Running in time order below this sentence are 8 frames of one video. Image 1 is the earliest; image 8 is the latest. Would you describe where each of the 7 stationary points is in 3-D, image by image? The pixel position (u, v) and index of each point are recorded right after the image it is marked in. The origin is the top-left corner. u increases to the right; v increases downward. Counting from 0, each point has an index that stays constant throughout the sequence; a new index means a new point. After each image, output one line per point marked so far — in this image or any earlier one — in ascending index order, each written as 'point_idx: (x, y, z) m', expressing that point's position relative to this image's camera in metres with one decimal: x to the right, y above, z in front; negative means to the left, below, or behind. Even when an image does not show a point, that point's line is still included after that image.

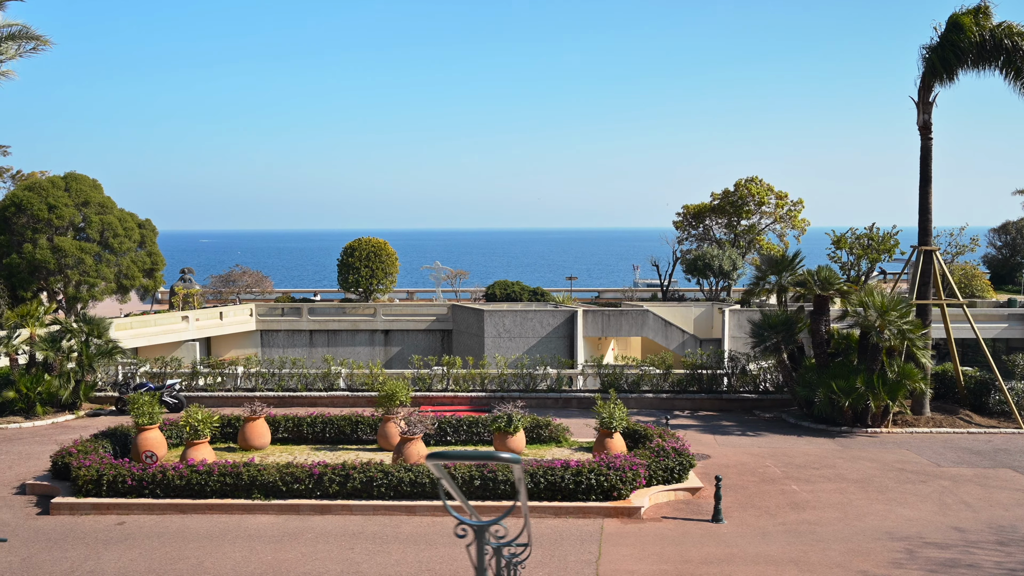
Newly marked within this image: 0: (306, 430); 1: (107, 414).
0: (-3.6, -2.5, +13.4) m
1: (-9.3, -2.9, +17.5) m
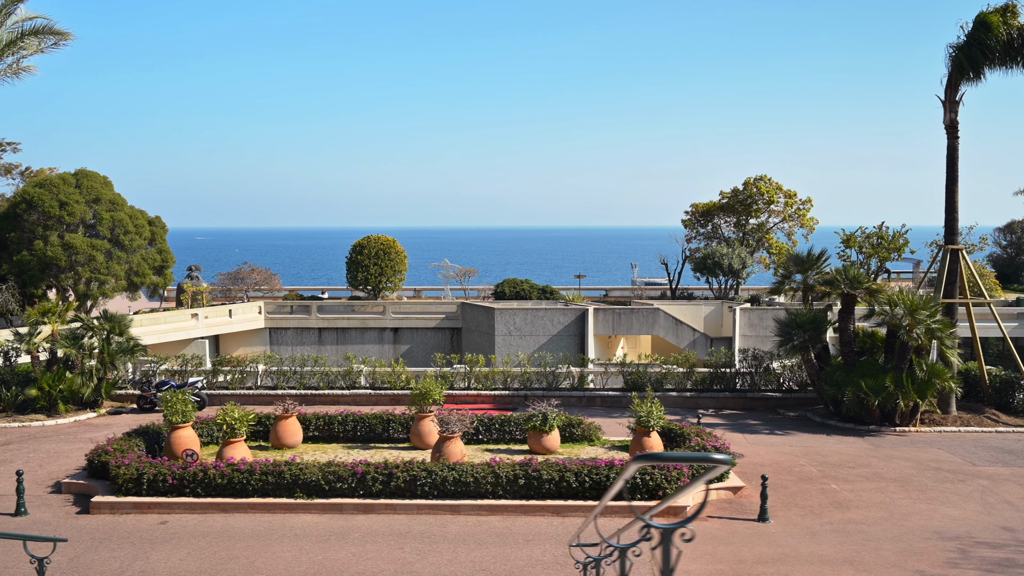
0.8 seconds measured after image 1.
0: (-3.1, -2.5, +13.3) m
1: (-8.8, -2.8, +17.4) m
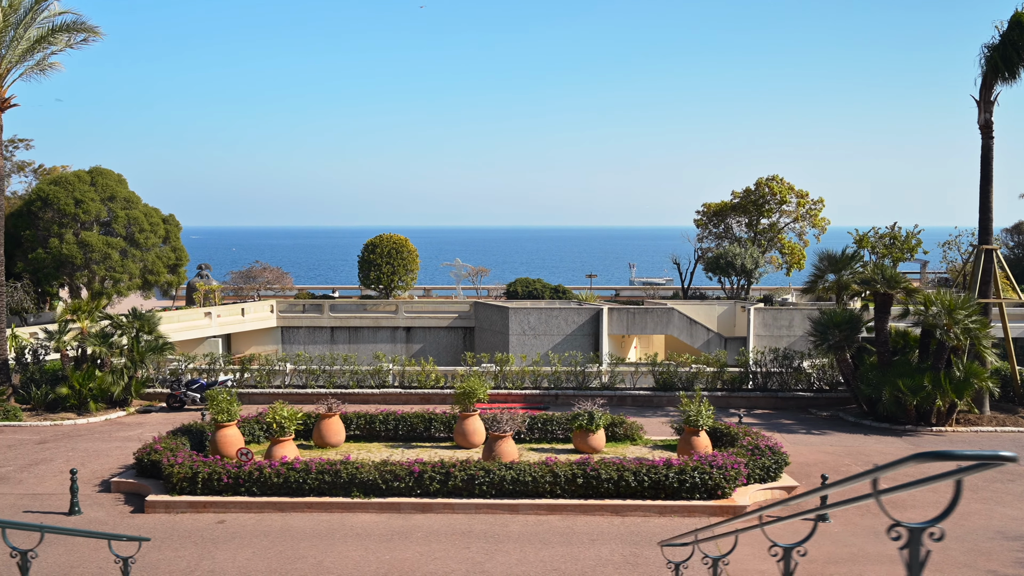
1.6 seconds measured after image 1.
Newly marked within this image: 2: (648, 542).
0: (-2.3, -2.4, +13.3) m
1: (-8.1, -2.8, +17.3) m
2: (+1.6, -3.0, +8.9) m
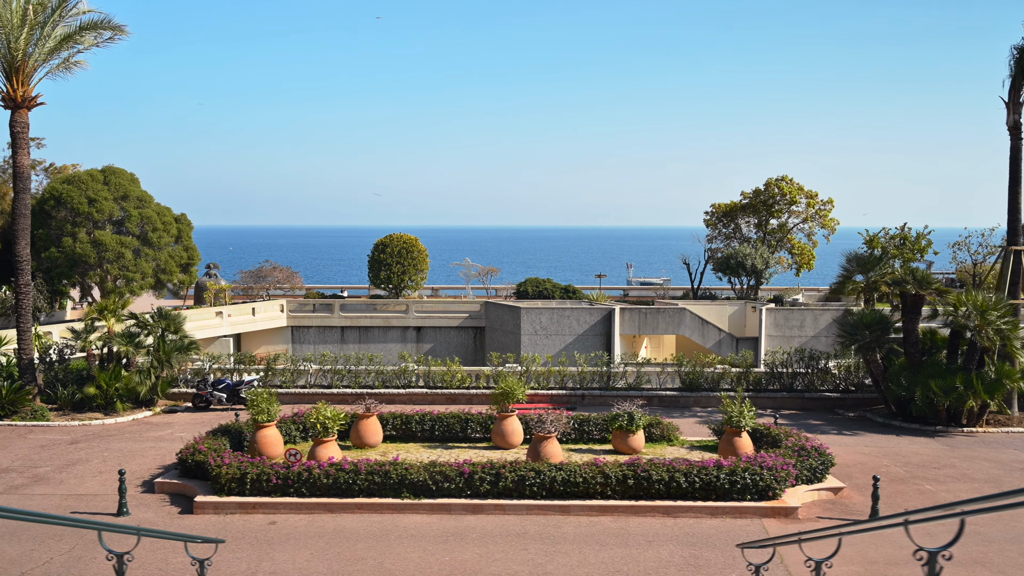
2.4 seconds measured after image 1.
0: (-1.7, -2.4, +13.2) m
1: (-7.4, -2.8, +17.2) m
2: (+2.3, -3.0, +8.9) m
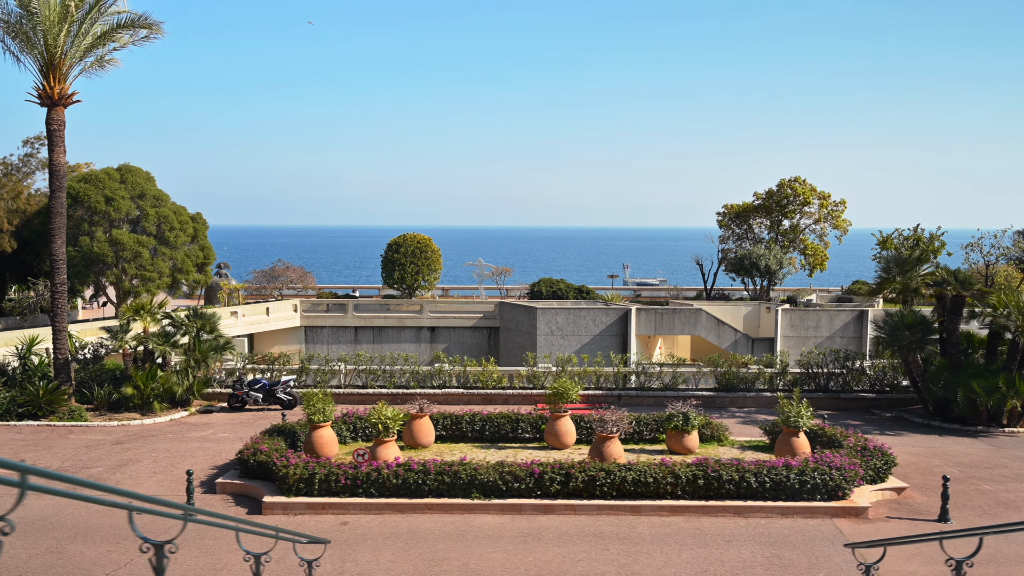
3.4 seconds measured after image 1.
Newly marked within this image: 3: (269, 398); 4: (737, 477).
0: (-0.8, -2.4, +13.2) m
1: (-6.6, -2.8, +17.1) m
2: (+3.2, -3.0, +8.9) m
3: (-5.5, -2.5, +17.1) m
4: (+2.9, -2.5, +9.9) m
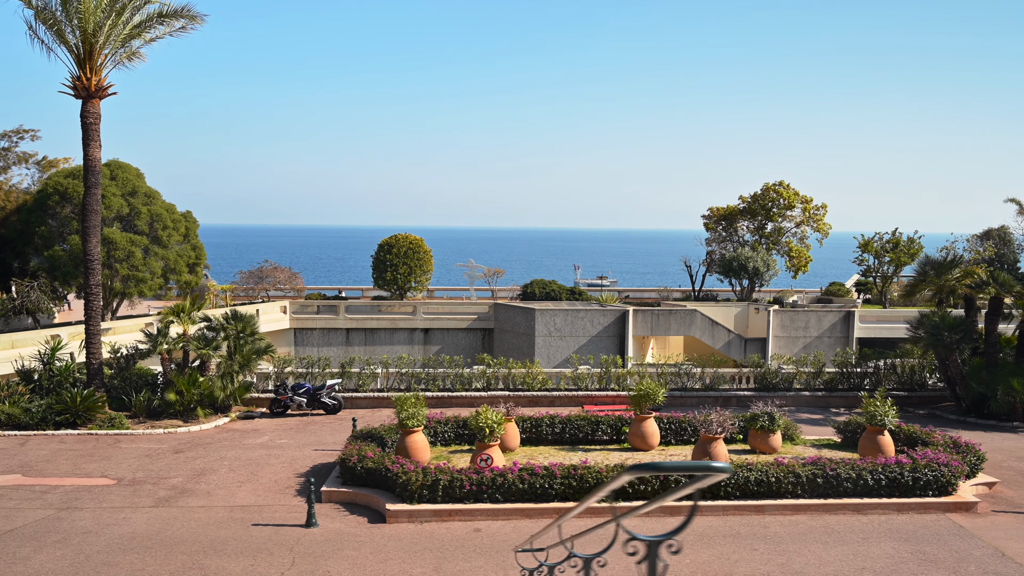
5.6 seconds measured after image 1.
0: (+0.6, -2.5, +13.1) m
1: (-5.5, -2.8, +16.6) m
2: (+4.9, -3.0, +9.1) m
3: (-4.4, -2.5, +16.7) m
4: (+4.5, -2.5, +10.1) m
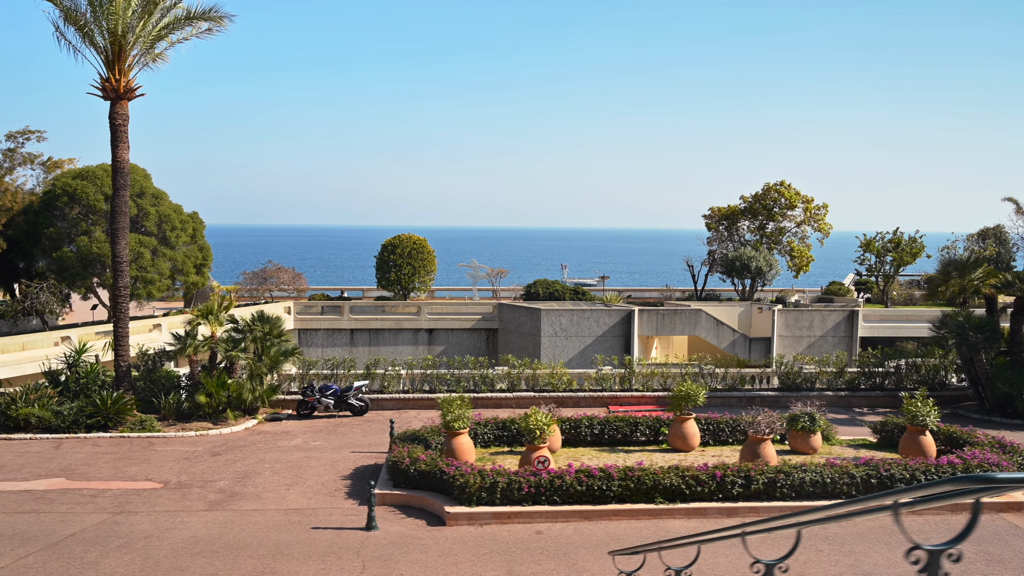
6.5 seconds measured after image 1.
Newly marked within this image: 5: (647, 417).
0: (+1.3, -2.5, +13.1) m
1: (-4.9, -2.8, +16.6) m
2: (+5.6, -3.0, +9.2) m
3: (-3.8, -2.5, +16.6) m
4: (+5.3, -2.5, +10.2) m
5: (+2.4, -2.3, +13.3) m
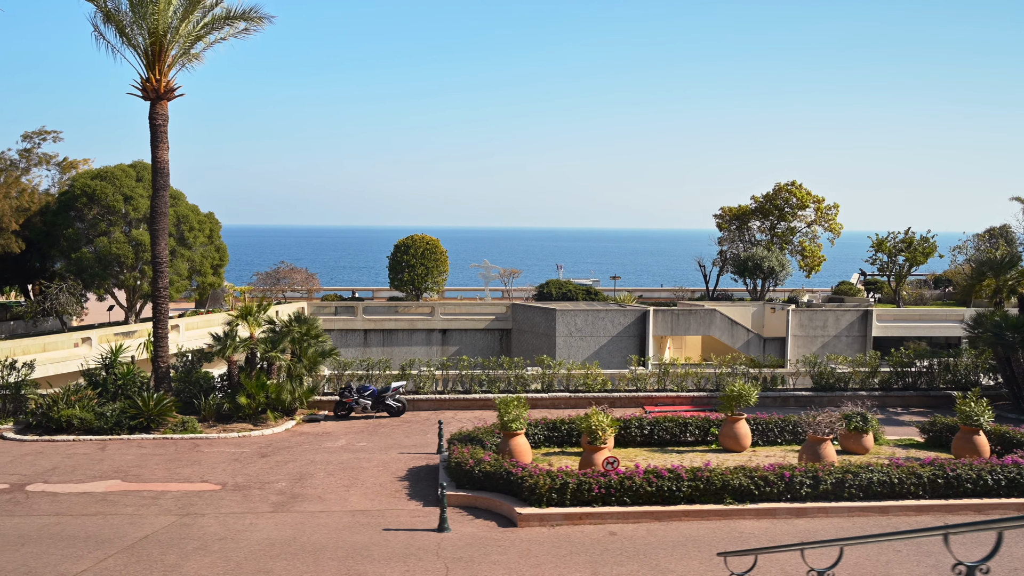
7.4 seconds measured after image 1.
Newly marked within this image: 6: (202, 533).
0: (+2.1, -2.5, +13.1) m
1: (-4.0, -2.9, +16.5) m
2: (+6.5, -3.0, +9.2) m
3: (-2.9, -2.6, +16.6) m
4: (+6.2, -2.5, +10.2) m
5: (+3.2, -2.3, +13.4) m
6: (-3.8, -3.0, +9.3) m
